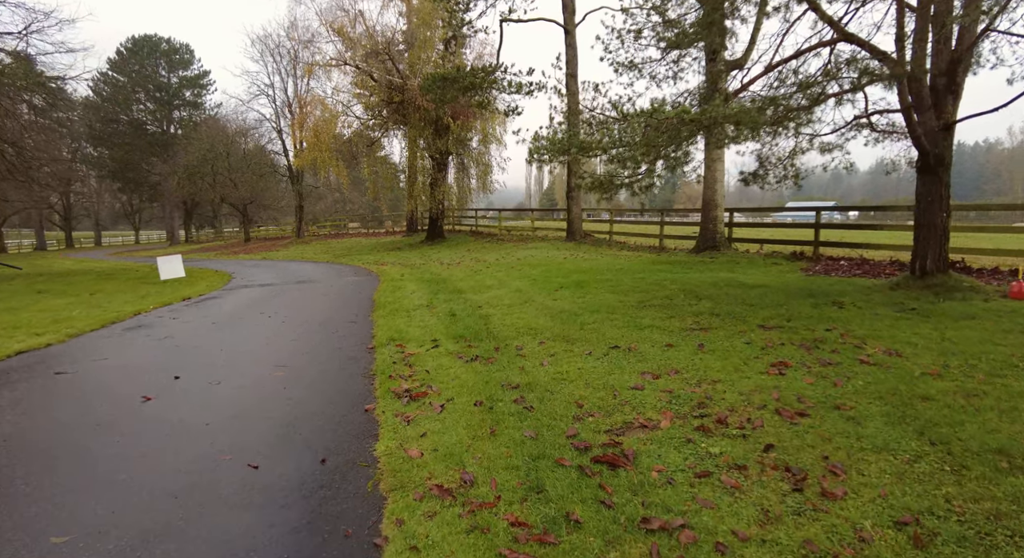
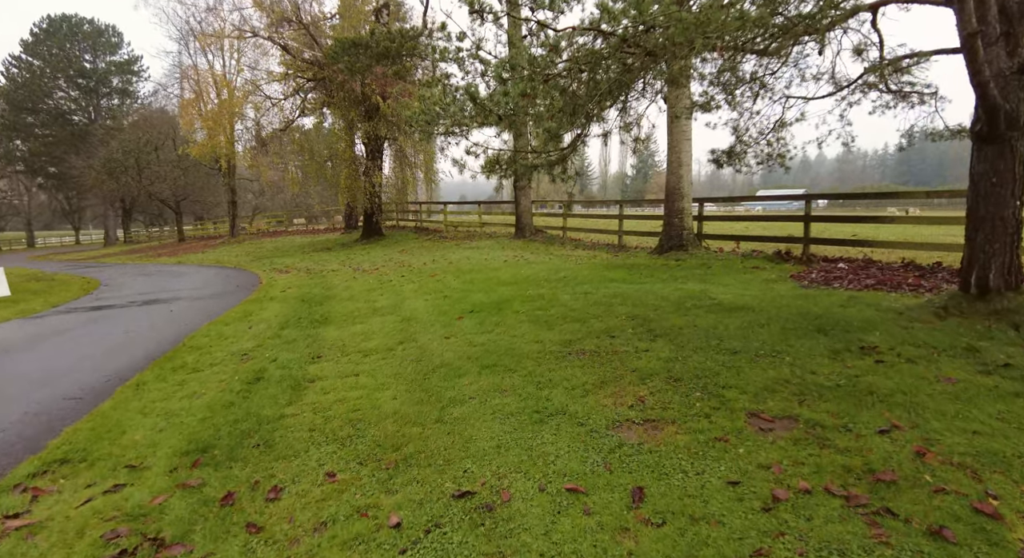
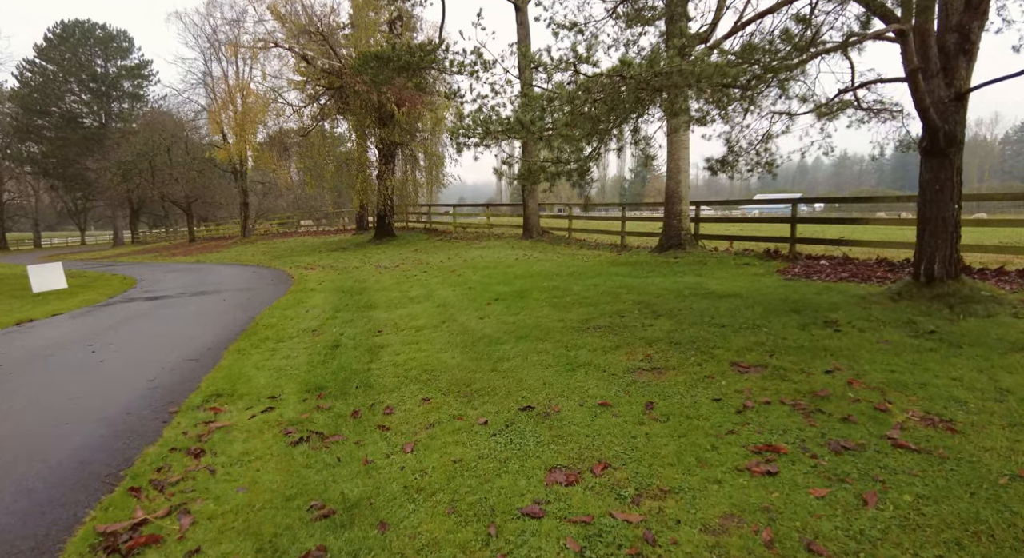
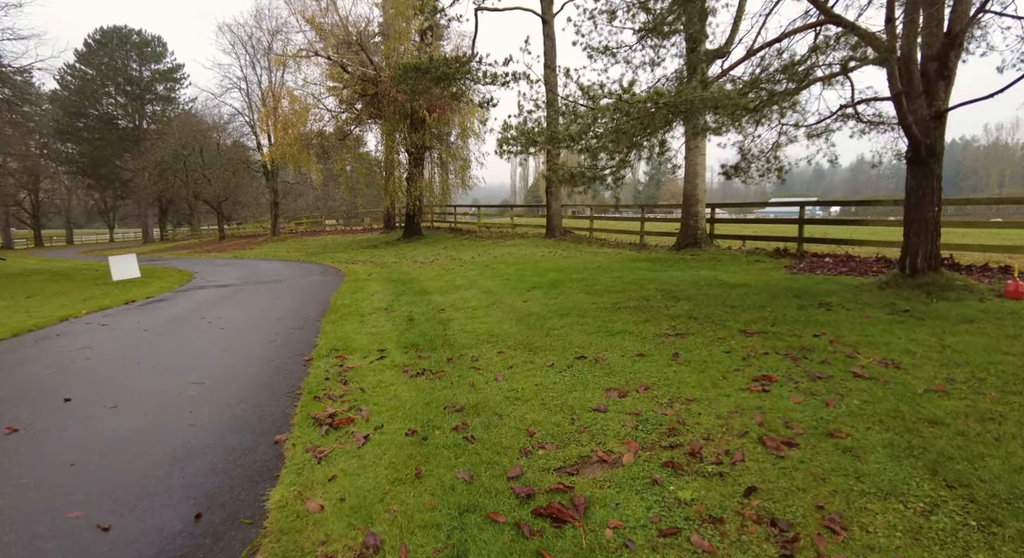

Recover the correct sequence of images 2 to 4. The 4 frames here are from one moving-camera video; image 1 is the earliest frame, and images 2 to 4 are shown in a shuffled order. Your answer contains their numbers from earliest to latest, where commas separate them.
4, 3, 2
